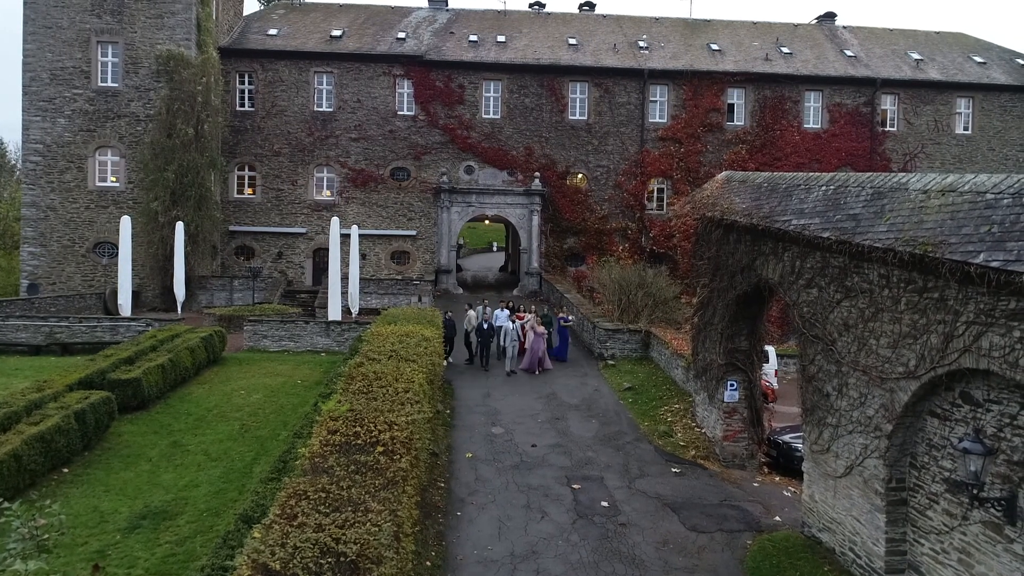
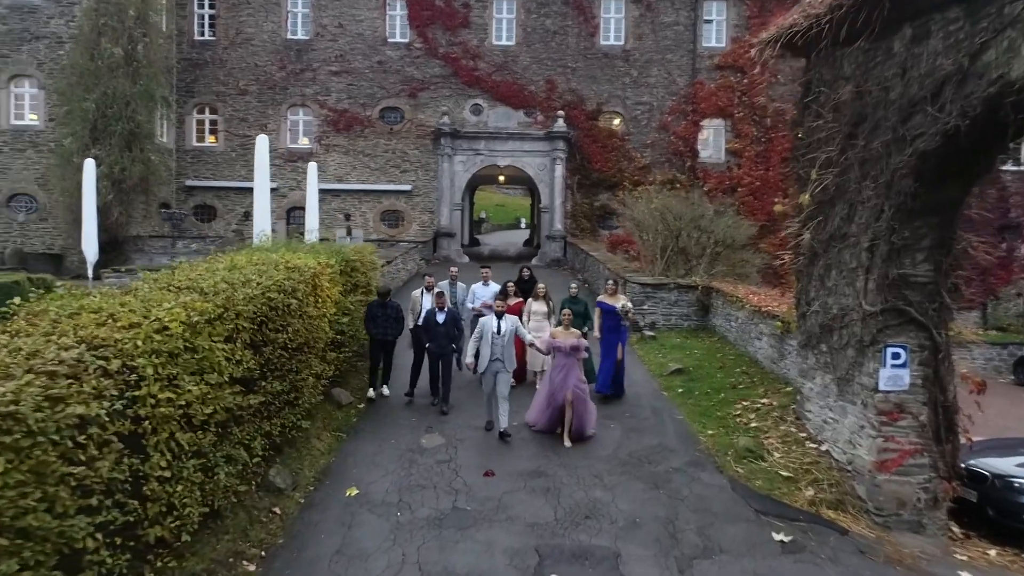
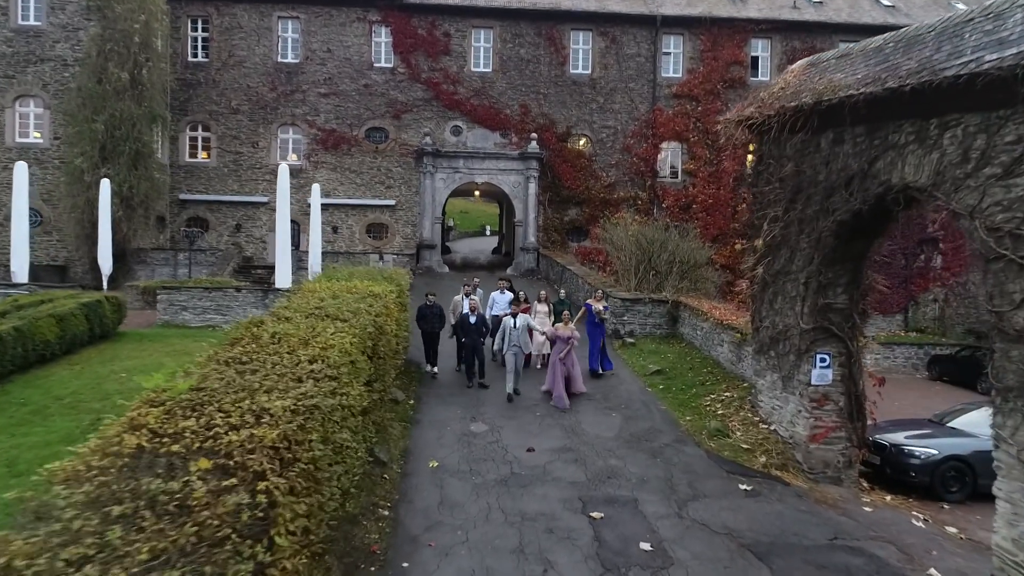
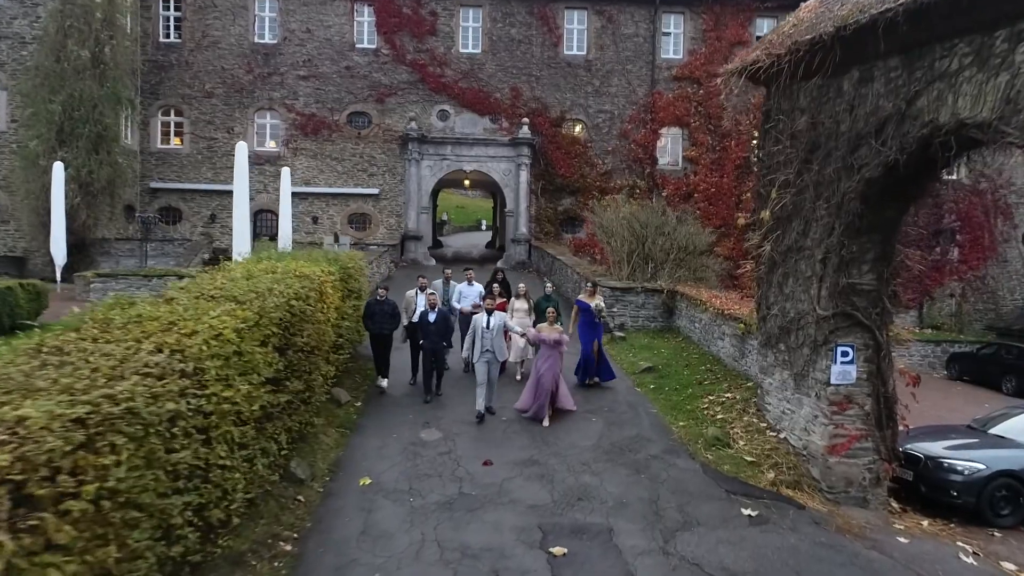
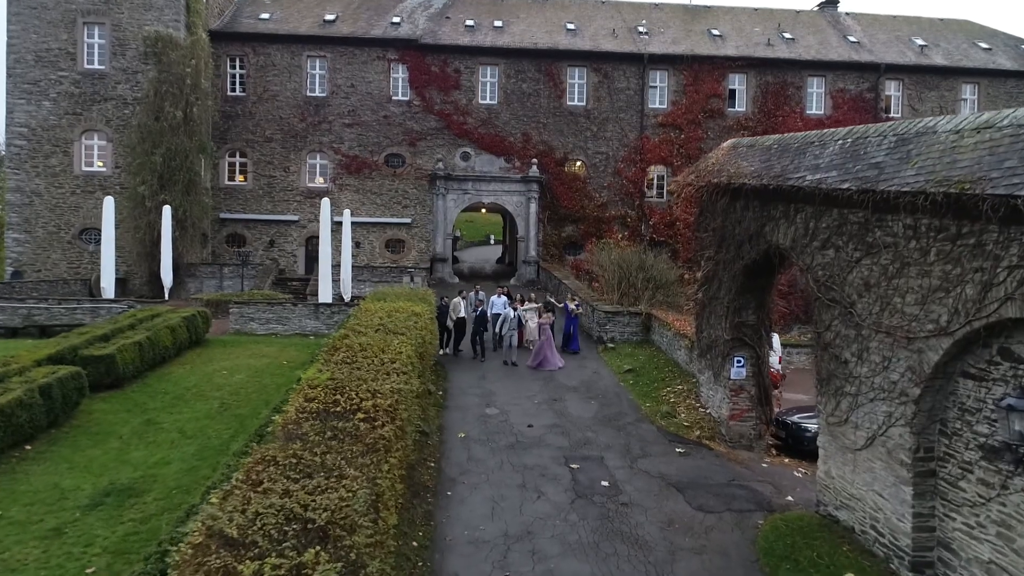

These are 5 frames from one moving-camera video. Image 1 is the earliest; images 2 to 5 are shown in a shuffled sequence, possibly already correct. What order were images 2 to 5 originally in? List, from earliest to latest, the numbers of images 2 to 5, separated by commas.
5, 3, 4, 2
